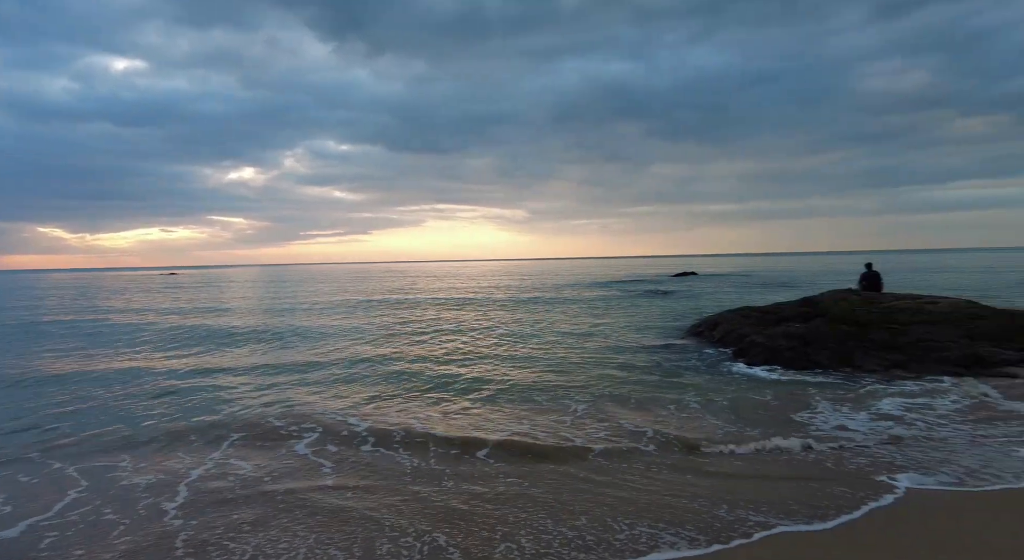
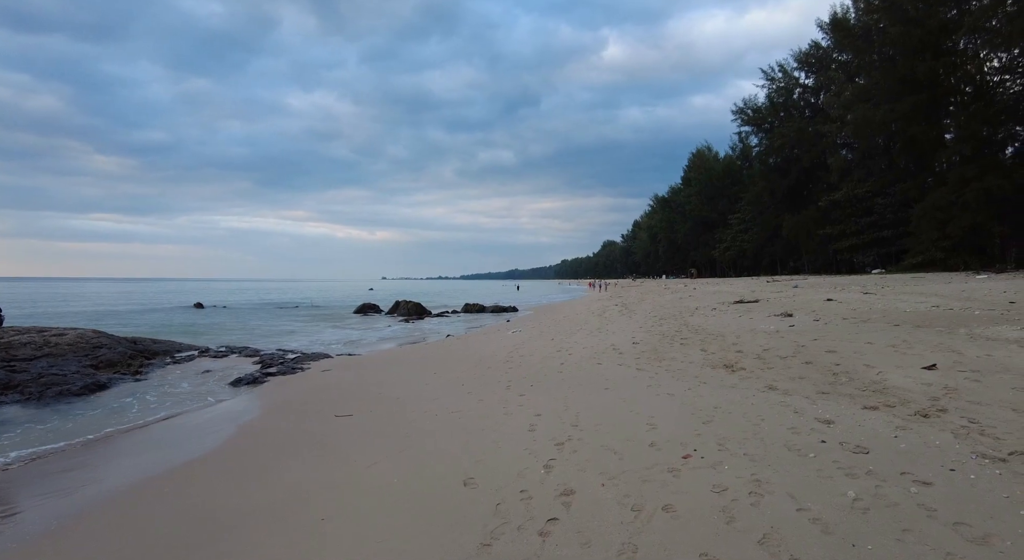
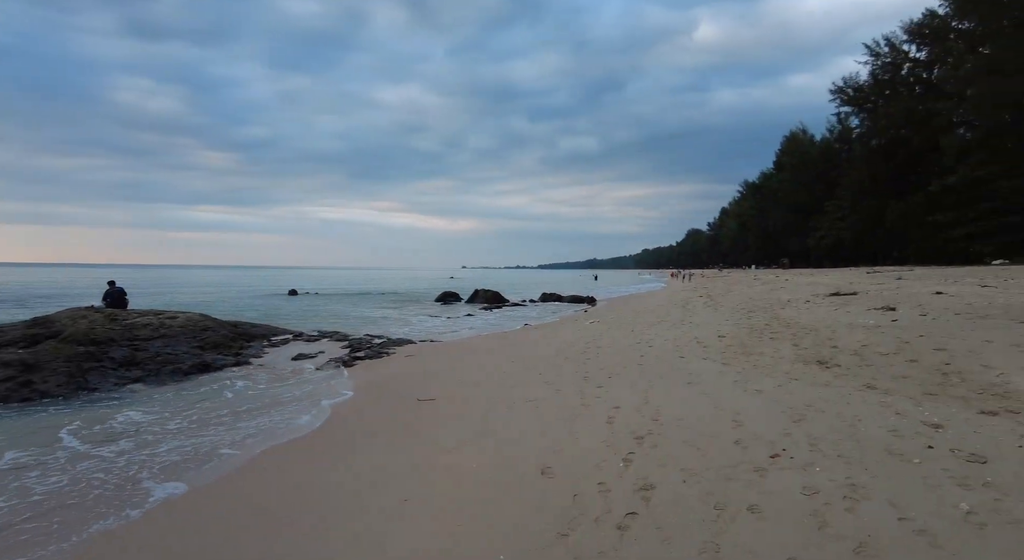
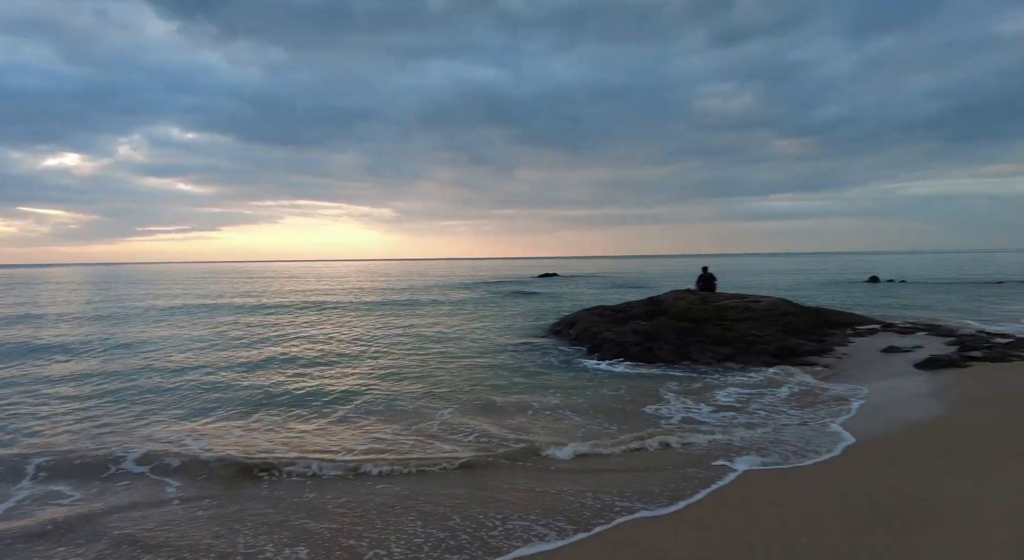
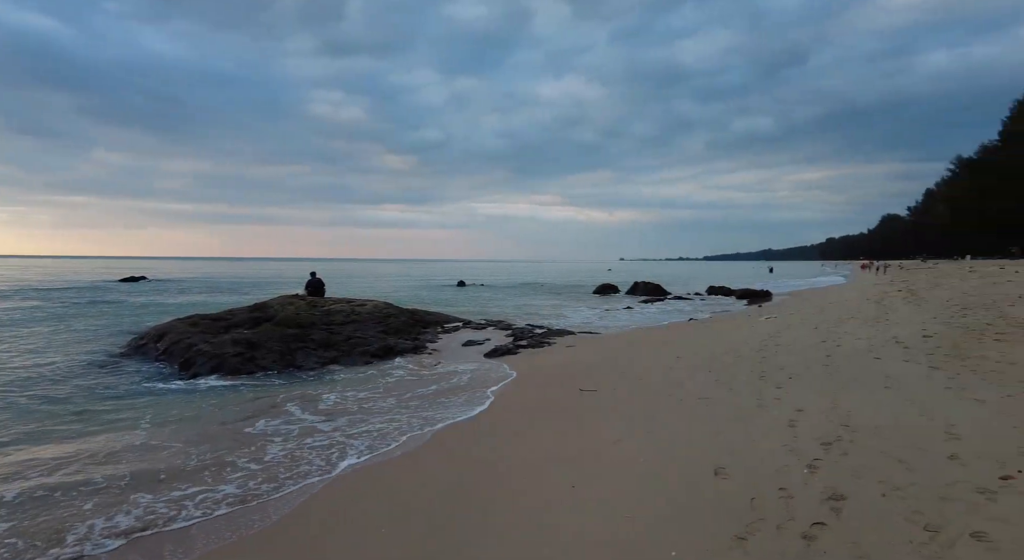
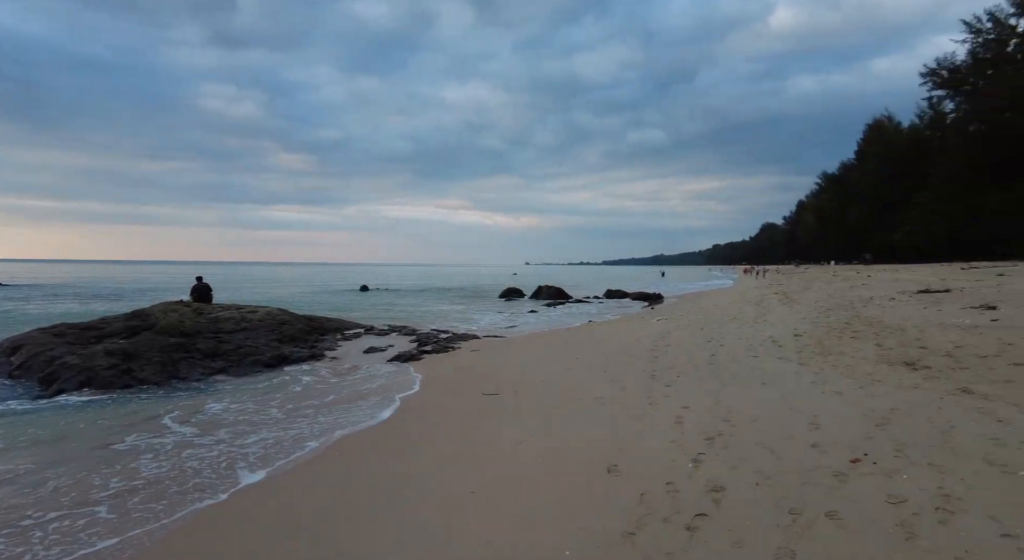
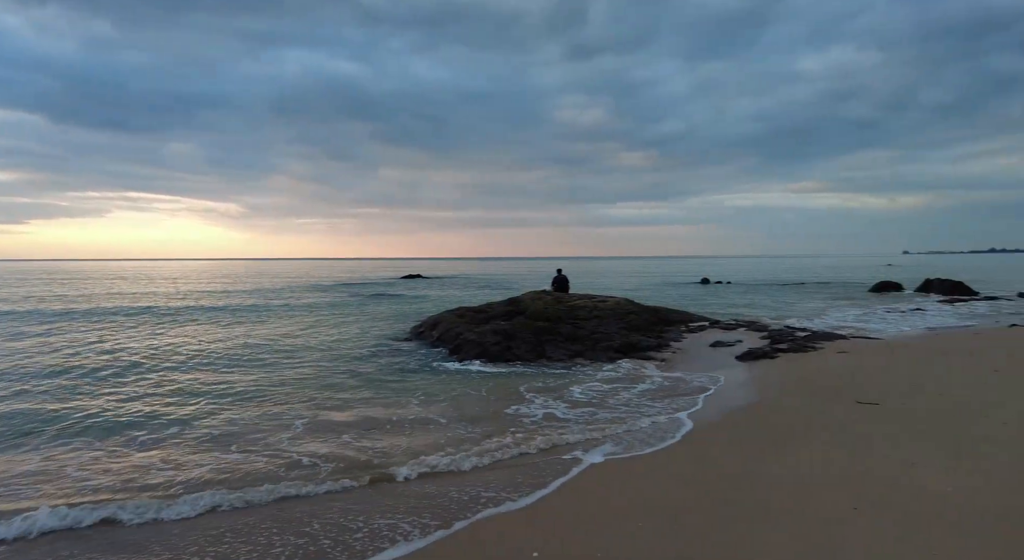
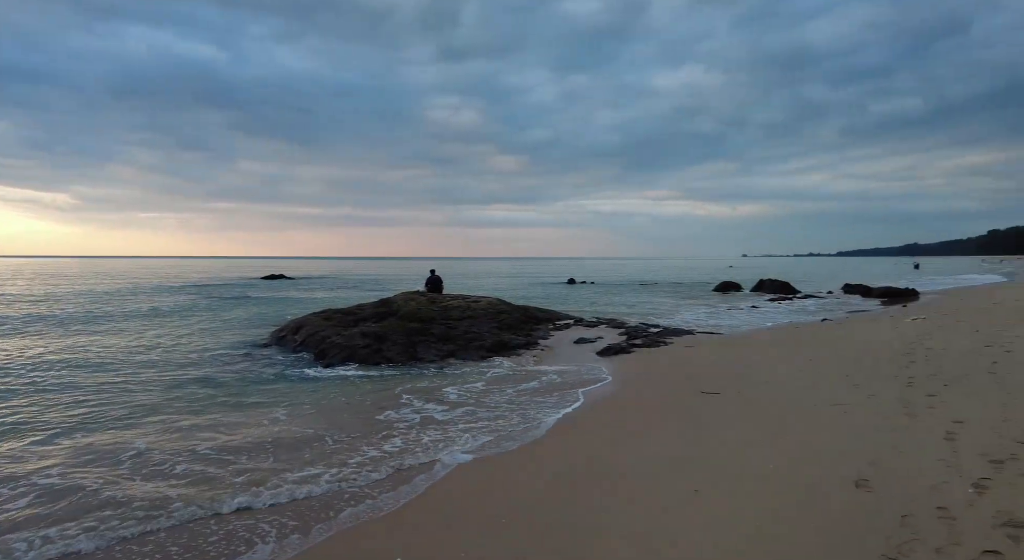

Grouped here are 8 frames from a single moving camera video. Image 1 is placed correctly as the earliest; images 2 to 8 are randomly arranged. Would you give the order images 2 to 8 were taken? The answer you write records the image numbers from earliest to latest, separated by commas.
4, 7, 8, 5, 6, 3, 2
